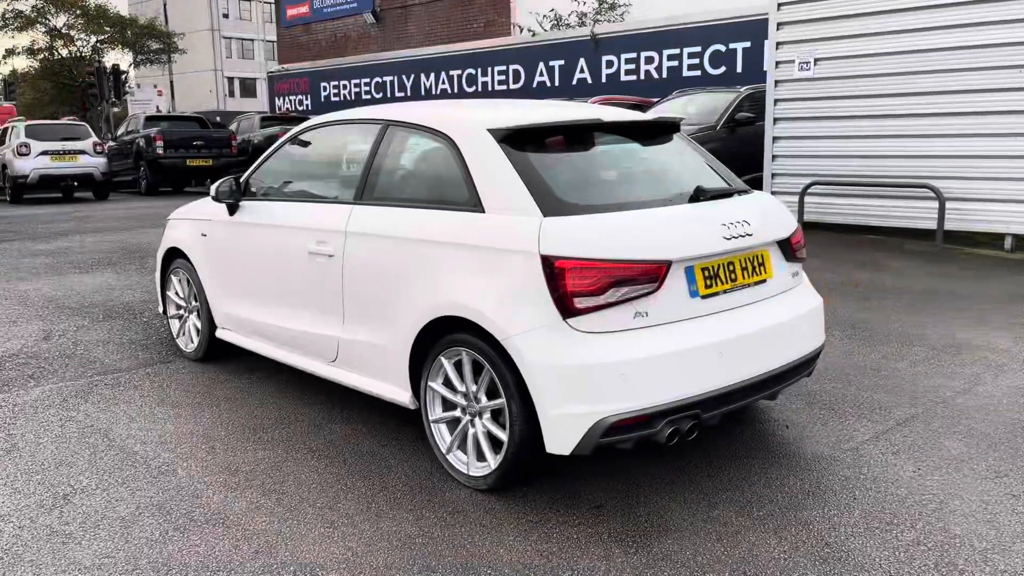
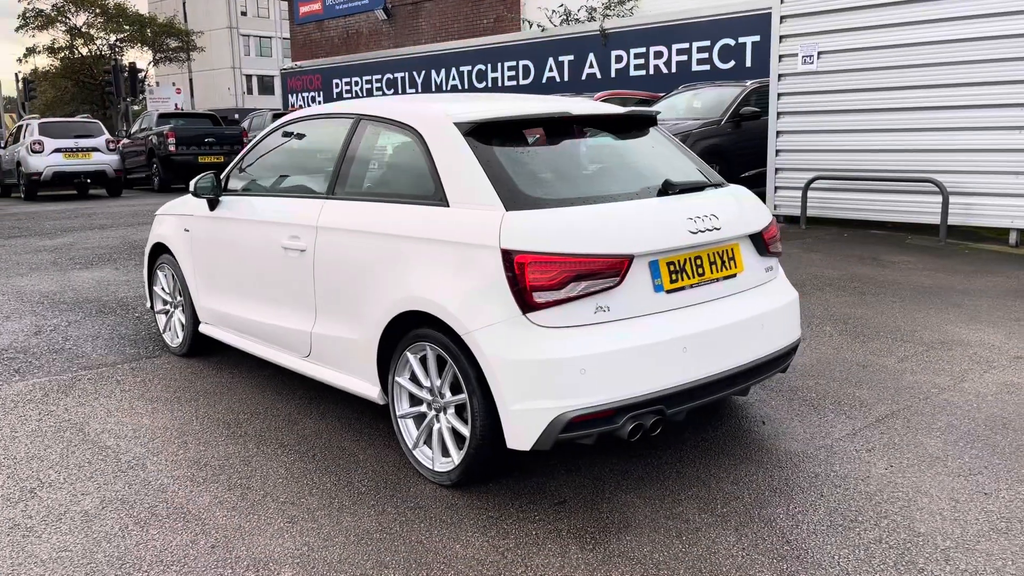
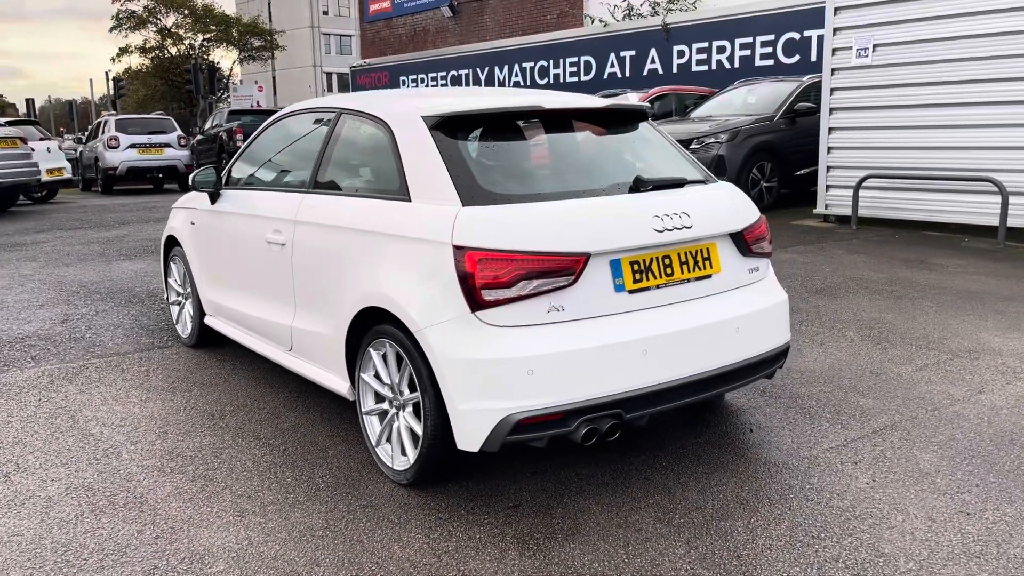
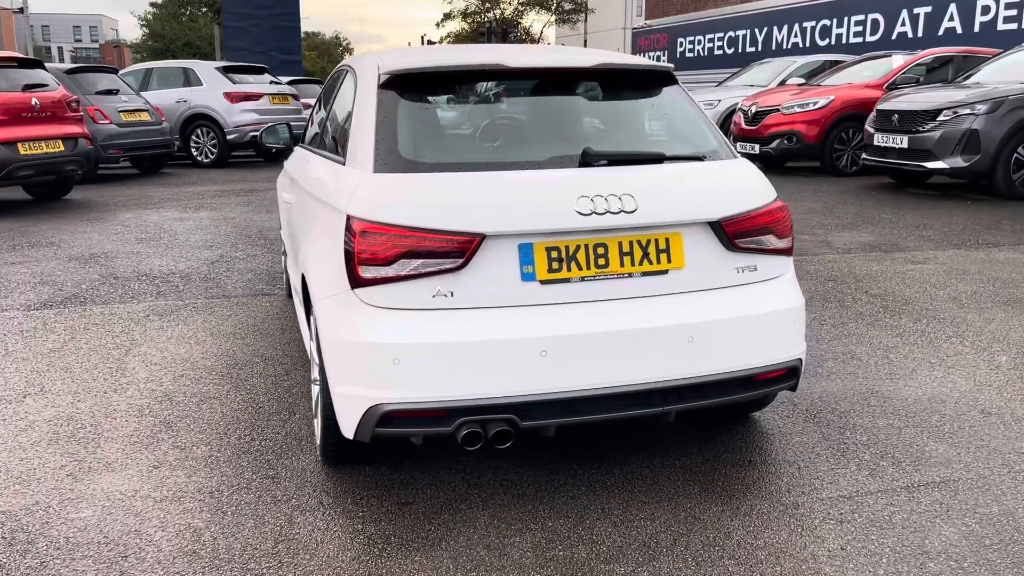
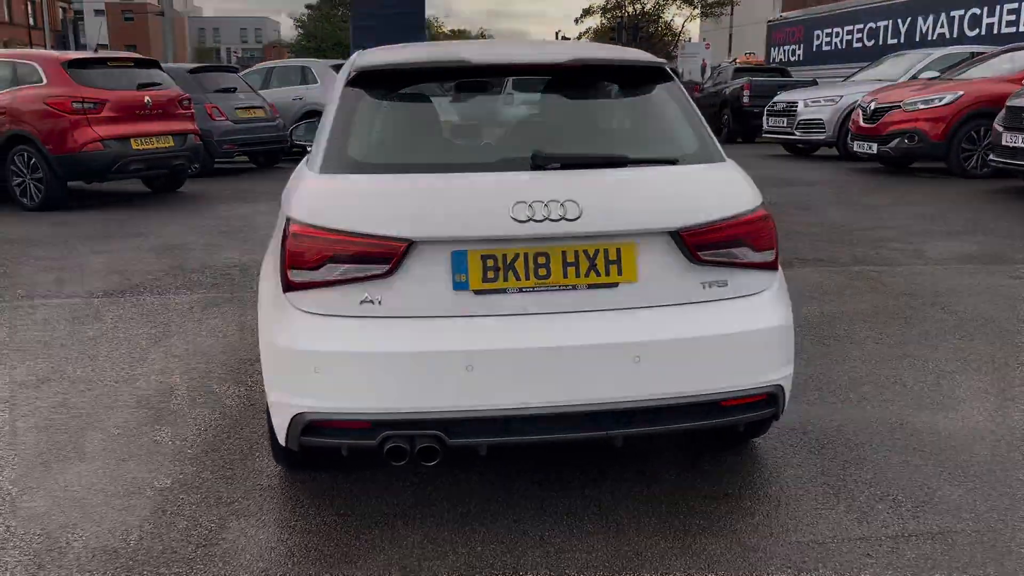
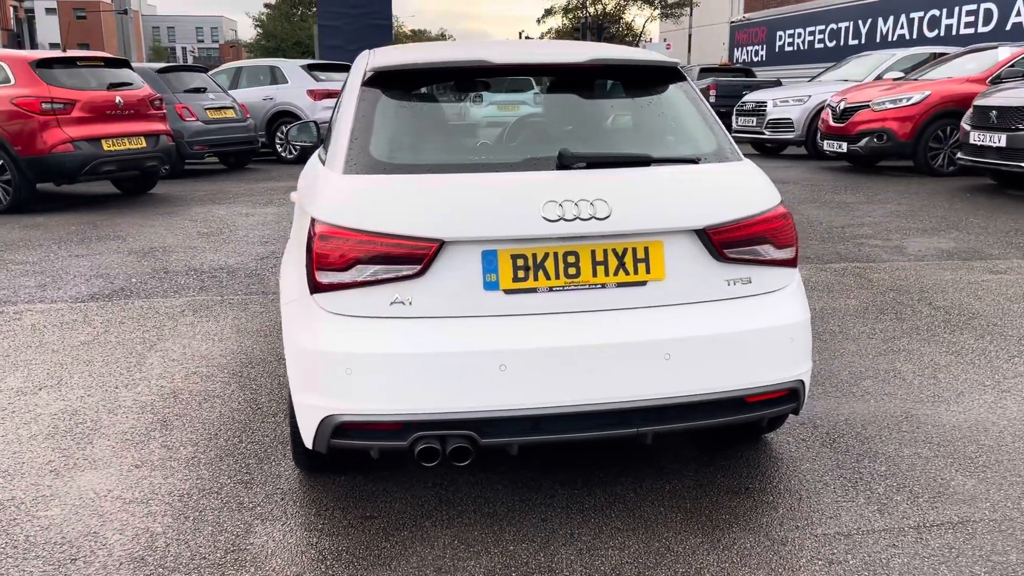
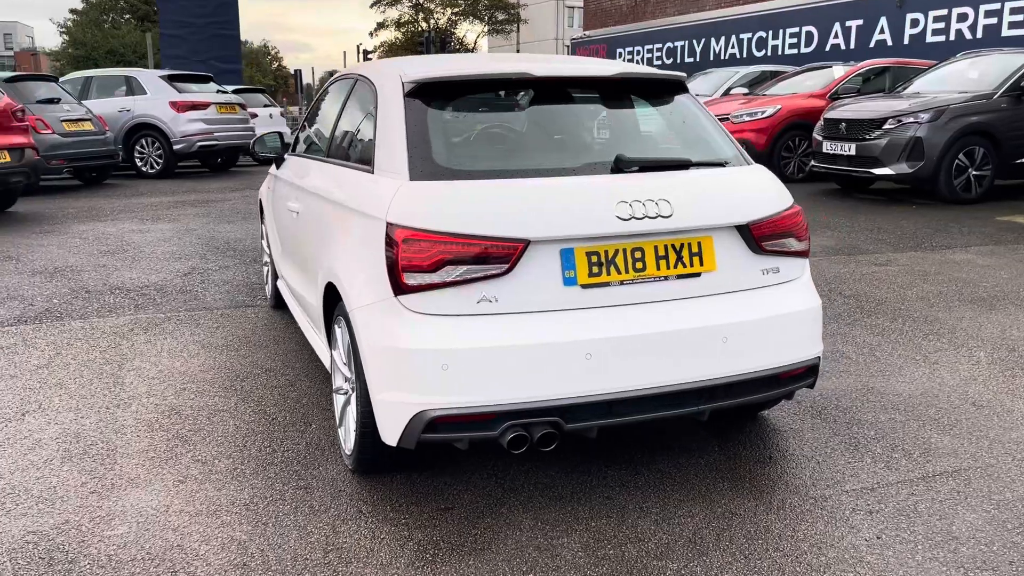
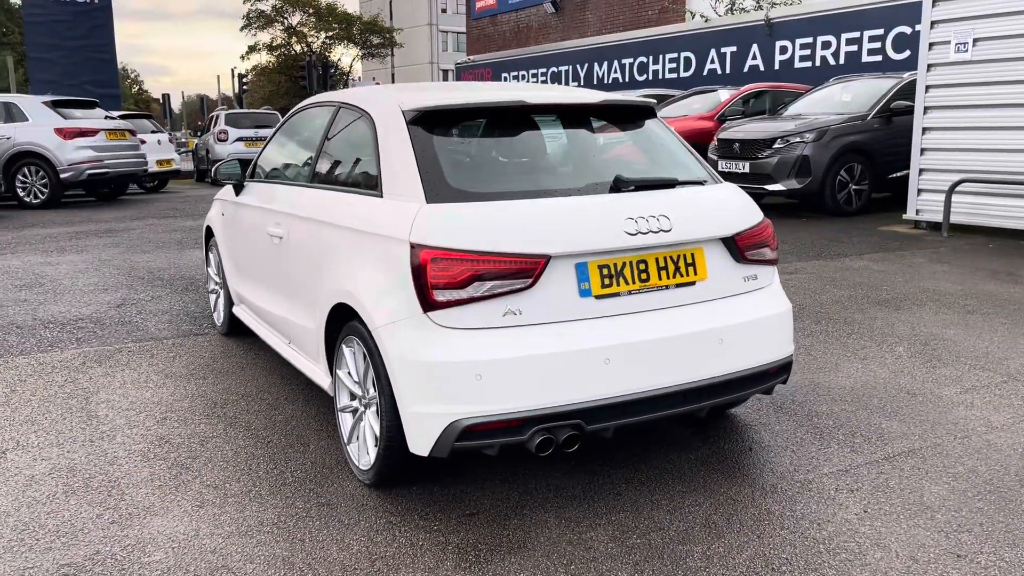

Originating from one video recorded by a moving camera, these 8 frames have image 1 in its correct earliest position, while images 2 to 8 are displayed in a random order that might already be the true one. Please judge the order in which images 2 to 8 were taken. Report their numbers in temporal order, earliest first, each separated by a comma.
2, 3, 8, 7, 4, 6, 5
